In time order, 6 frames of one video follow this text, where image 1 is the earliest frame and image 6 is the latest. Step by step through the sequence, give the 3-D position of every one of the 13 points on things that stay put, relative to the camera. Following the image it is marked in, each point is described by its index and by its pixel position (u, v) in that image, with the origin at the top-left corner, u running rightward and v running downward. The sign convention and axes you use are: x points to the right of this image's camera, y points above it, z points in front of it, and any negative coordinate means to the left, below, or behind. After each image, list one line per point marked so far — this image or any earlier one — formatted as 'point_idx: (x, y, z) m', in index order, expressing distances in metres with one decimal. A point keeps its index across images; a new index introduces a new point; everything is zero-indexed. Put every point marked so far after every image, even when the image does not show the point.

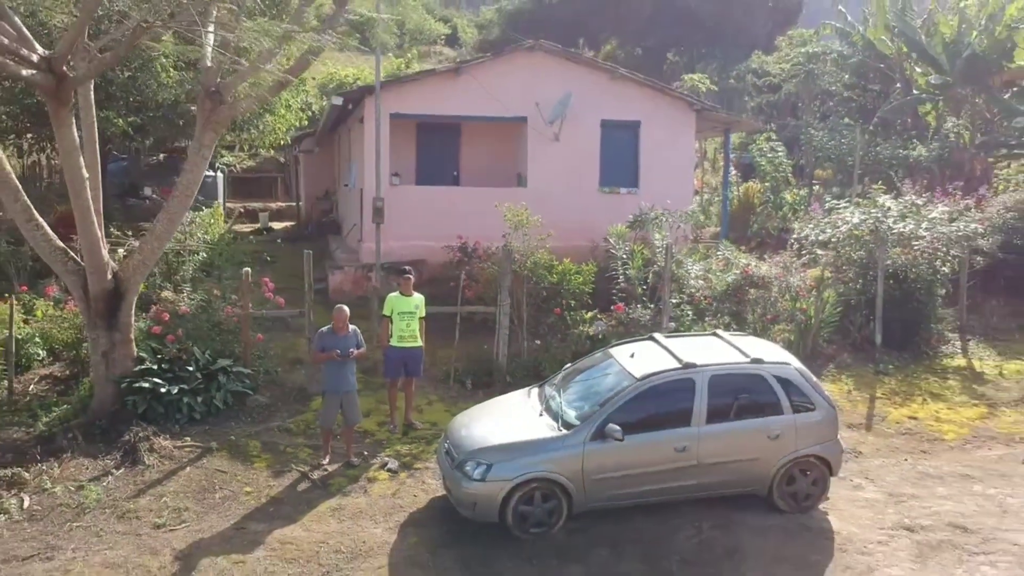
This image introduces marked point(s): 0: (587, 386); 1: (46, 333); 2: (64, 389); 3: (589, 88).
0: (+0.6, -0.7, +7.6) m
1: (-4.9, -0.5, +10.6) m
2: (-4.5, -1.0, +10.1) m
3: (+1.1, +2.8, +14.1) m
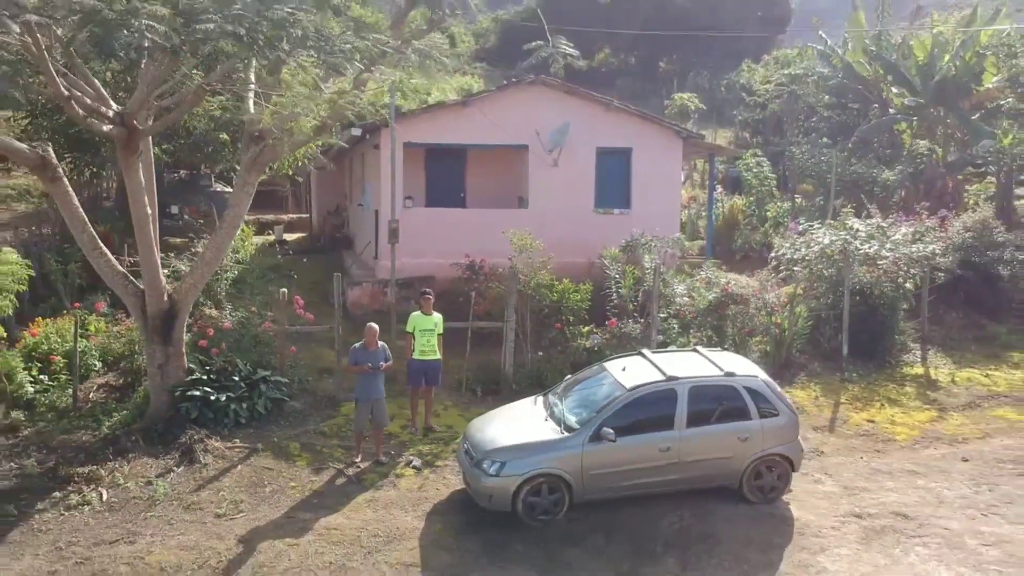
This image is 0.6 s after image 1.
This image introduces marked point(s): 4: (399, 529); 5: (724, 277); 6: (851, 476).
0: (+0.7, -0.9, +8.9) m
1: (-4.9, -0.7, +11.9) m
2: (-4.4, -1.2, +11.3) m
3: (+1.1, +2.6, +15.4) m
4: (-1.0, -2.0, +8.4) m
5: (+2.8, +0.1, +13.3) m
6: (+3.2, -1.8, +9.6) m
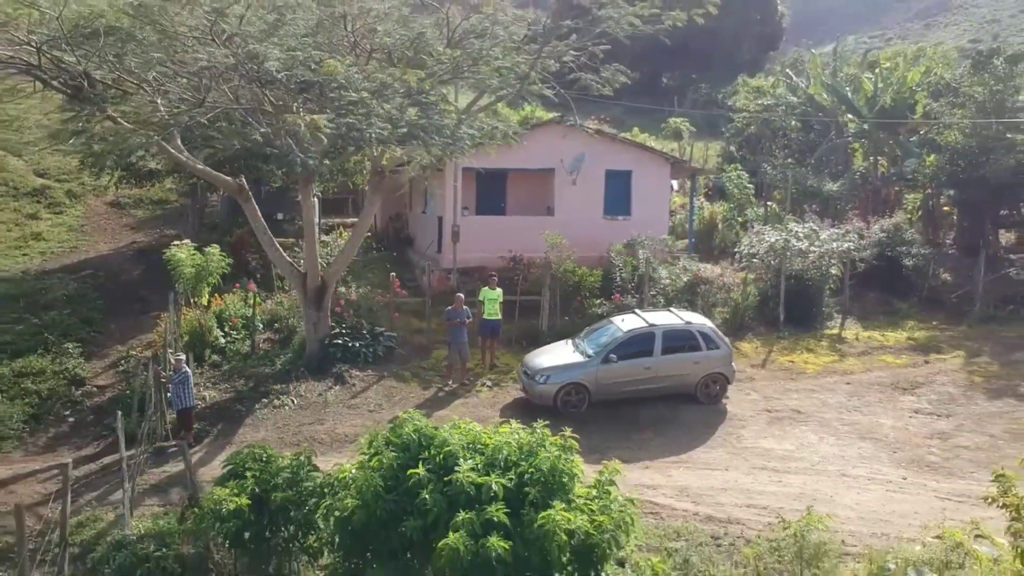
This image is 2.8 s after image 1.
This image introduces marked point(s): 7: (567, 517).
0: (+1.2, -0.7, +14.2) m
1: (-4.3, -0.4, +17.2) m
2: (-3.8, -0.9, +16.7) m
3: (+1.7, +2.9, +20.7) m
4: (-0.4, -1.8, +13.7) m
5: (+3.4, +0.4, +18.5) m
6: (+3.8, -1.5, +14.8) m
7: (+0.4, -1.5, +6.6) m
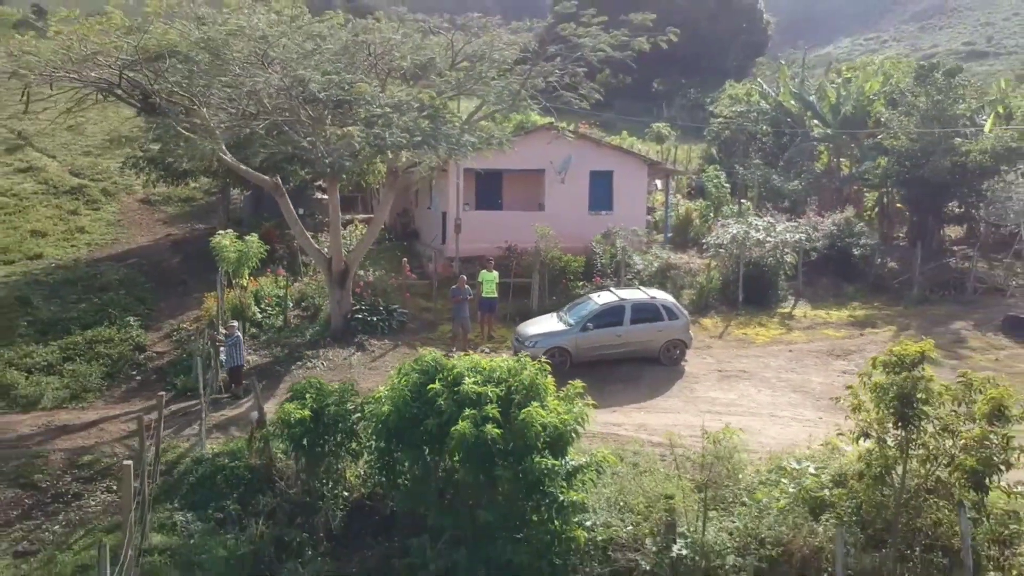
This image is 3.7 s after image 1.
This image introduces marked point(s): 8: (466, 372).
0: (+1.1, -0.4, +17.0) m
1: (-4.4, -0.1, +20.0) m
2: (-3.9, -0.6, +19.4) m
3: (+1.6, +3.2, +23.5) m
4: (-0.5, -1.4, +16.5) m
5: (+3.3, +0.7, +21.3) m
6: (+3.7, -1.2, +17.6) m
7: (+0.3, -1.2, +9.3) m
8: (-0.5, -0.8, +9.9) m
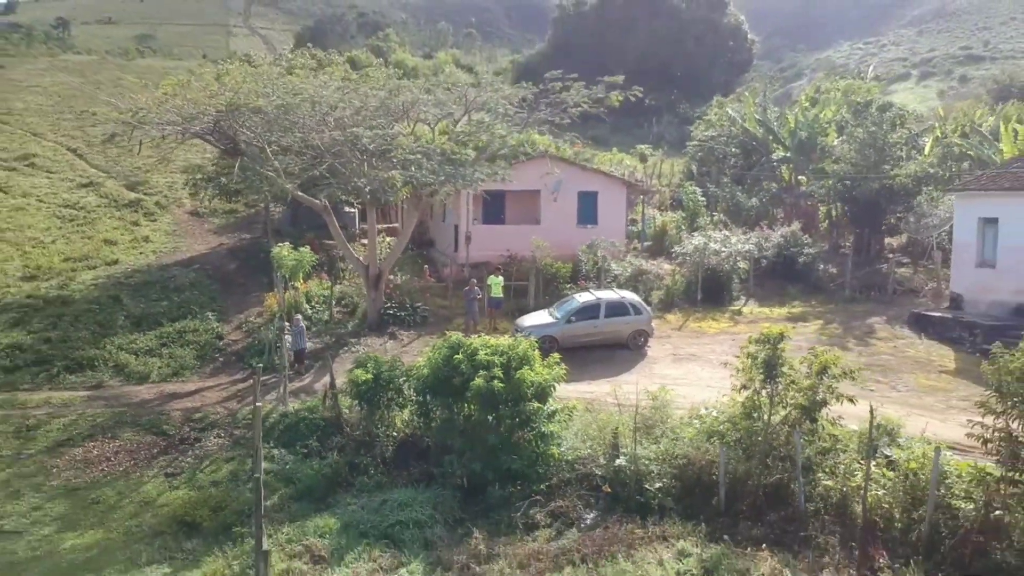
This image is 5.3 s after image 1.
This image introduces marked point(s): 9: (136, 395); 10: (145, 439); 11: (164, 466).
0: (+1.1, -0.4, +21.6) m
1: (-4.4, -0.1, +24.7) m
2: (-3.9, -0.6, +24.1) m
3: (+1.7, +3.2, +28.1) m
4: (-0.5, -1.5, +21.1) m
5: (+3.3, +0.7, +26.0) m
6: (+3.7, -1.2, +22.2) m
7: (+0.3, -1.2, +14.0) m
8: (-0.5, -0.9, +14.6) m
9: (-7.1, -2.0, +19.1) m
10: (-6.1, -2.5, +16.9) m
11: (-5.5, -2.8, +15.8) m
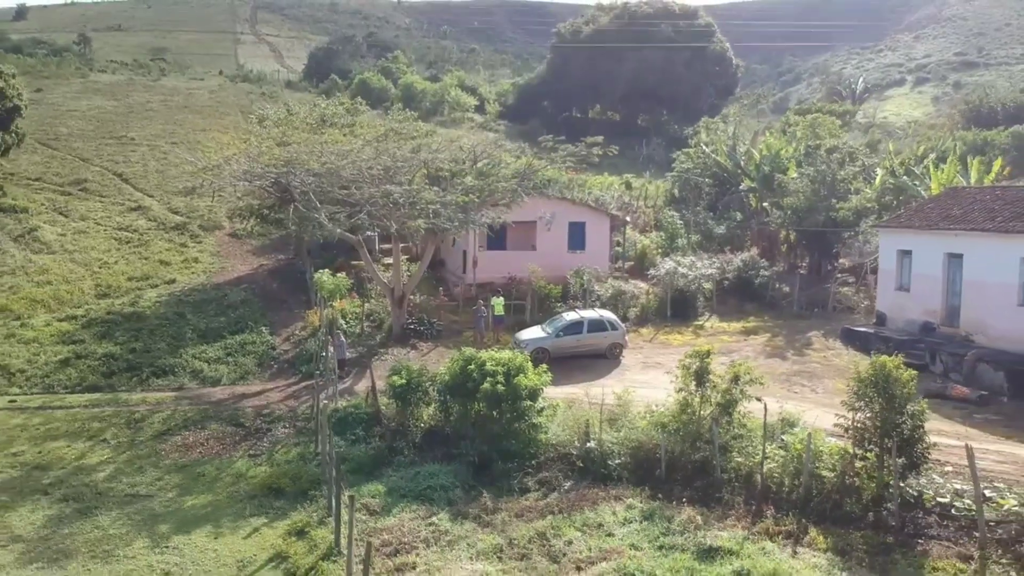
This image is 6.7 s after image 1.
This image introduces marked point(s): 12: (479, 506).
0: (+1.1, -0.9, +26.6) m
1: (-4.4, -0.7, +29.6) m
2: (-3.9, -1.2, +29.1) m
3: (+1.7, +2.6, +33.1) m
4: (-0.5, -2.0, +26.1) m
5: (+3.3, +0.1, +30.9) m
6: (+3.7, -1.8, +27.2) m
7: (+0.2, -1.7, +18.9) m
8: (-0.5, -1.4, +19.5) m
9: (-7.2, -2.6, +24.0) m
10: (-6.2, -3.1, +21.8) m
11: (-5.5, -3.3, +20.8) m
12: (-0.6, -3.7, +17.2) m
